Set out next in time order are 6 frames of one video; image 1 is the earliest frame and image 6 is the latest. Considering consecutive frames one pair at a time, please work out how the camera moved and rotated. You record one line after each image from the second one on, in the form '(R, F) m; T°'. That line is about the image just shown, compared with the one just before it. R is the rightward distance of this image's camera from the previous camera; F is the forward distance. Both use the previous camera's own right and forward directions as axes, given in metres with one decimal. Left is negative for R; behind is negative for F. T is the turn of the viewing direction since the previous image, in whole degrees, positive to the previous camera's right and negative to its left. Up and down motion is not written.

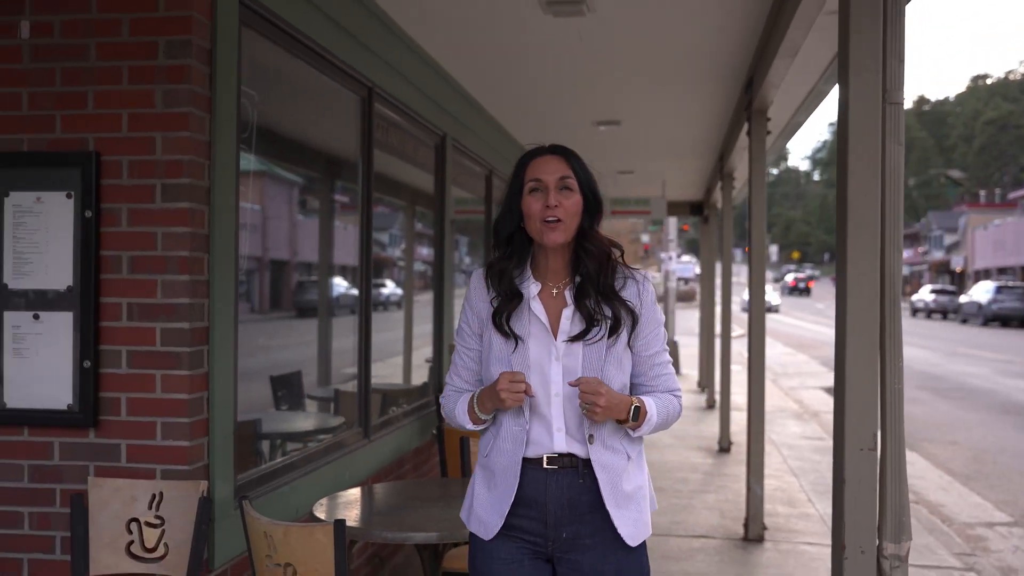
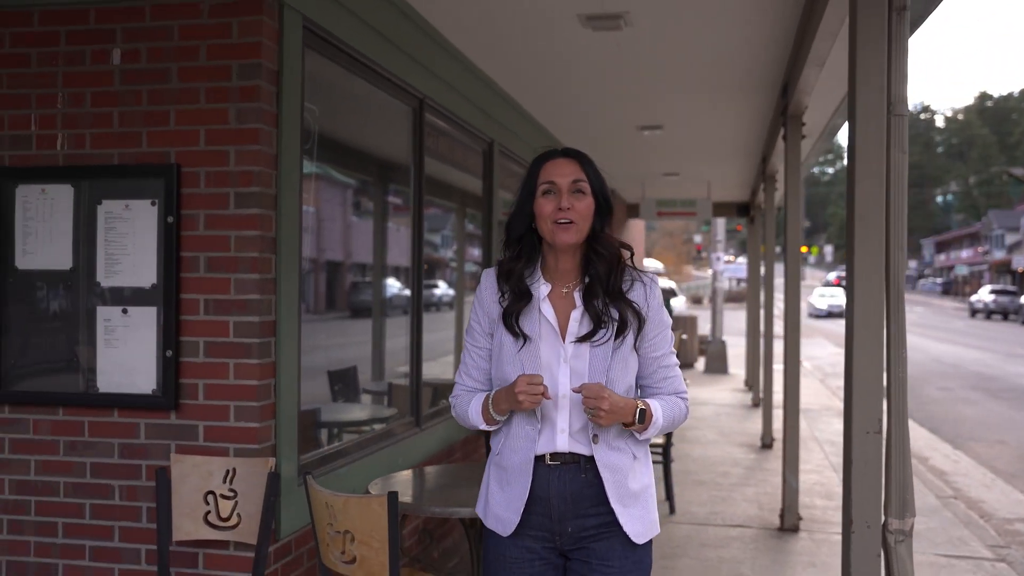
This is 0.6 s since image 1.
(+0.1, -0.3) m; -3°
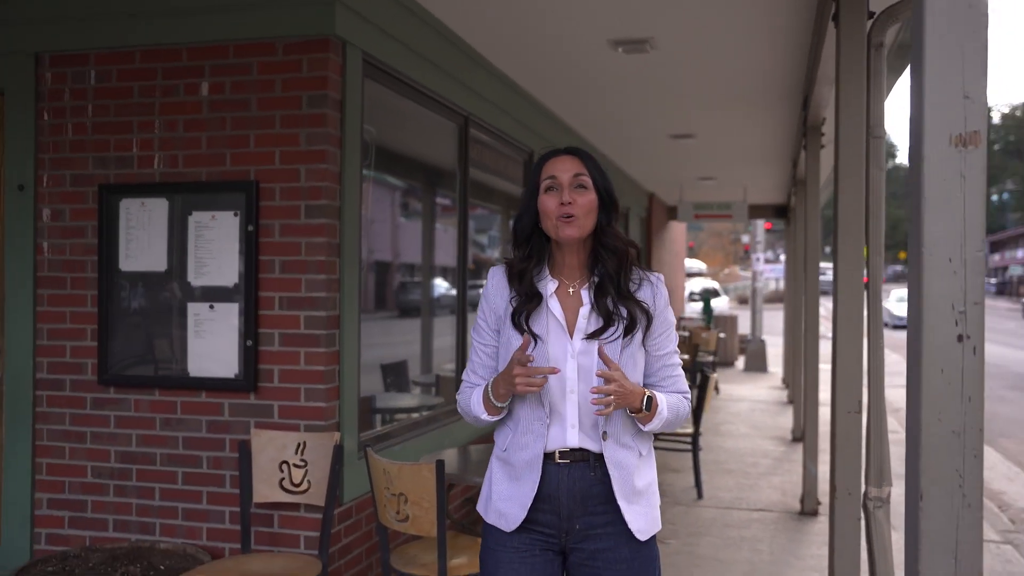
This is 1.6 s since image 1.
(+0.1, -0.5) m; -3°
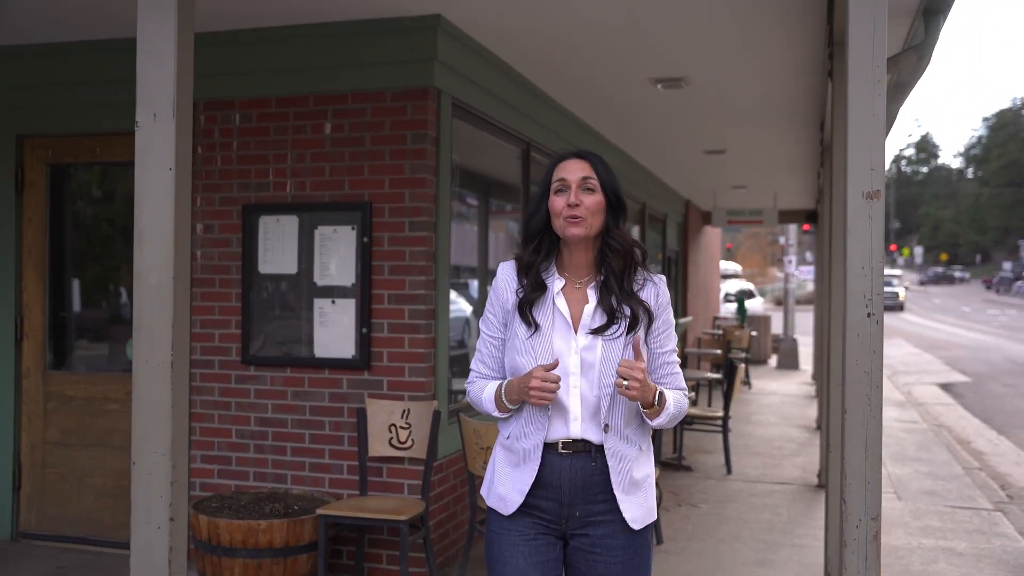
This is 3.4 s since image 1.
(-0.1, -1.0) m; -2°
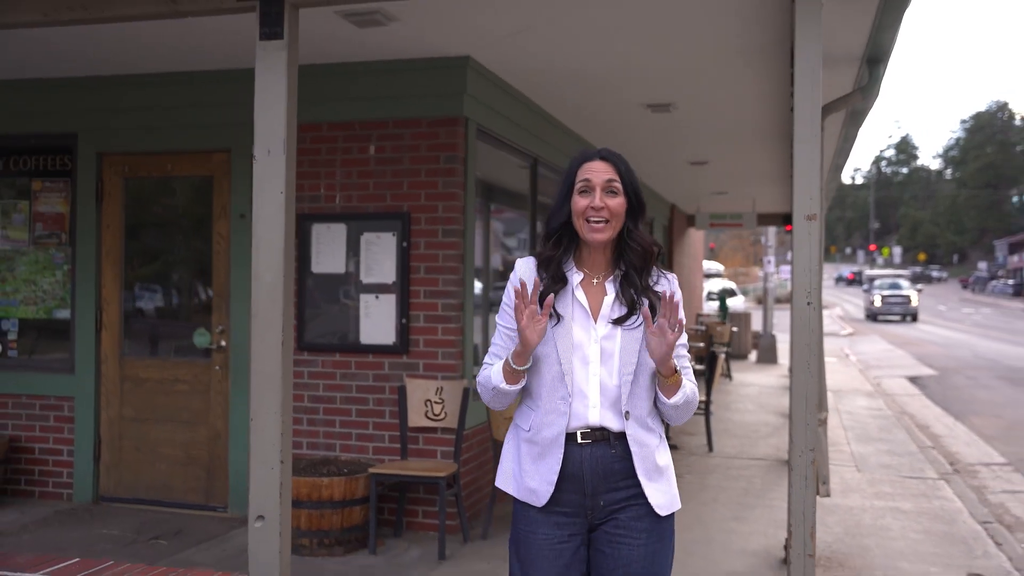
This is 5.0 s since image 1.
(-0.2, -0.9) m; +1°
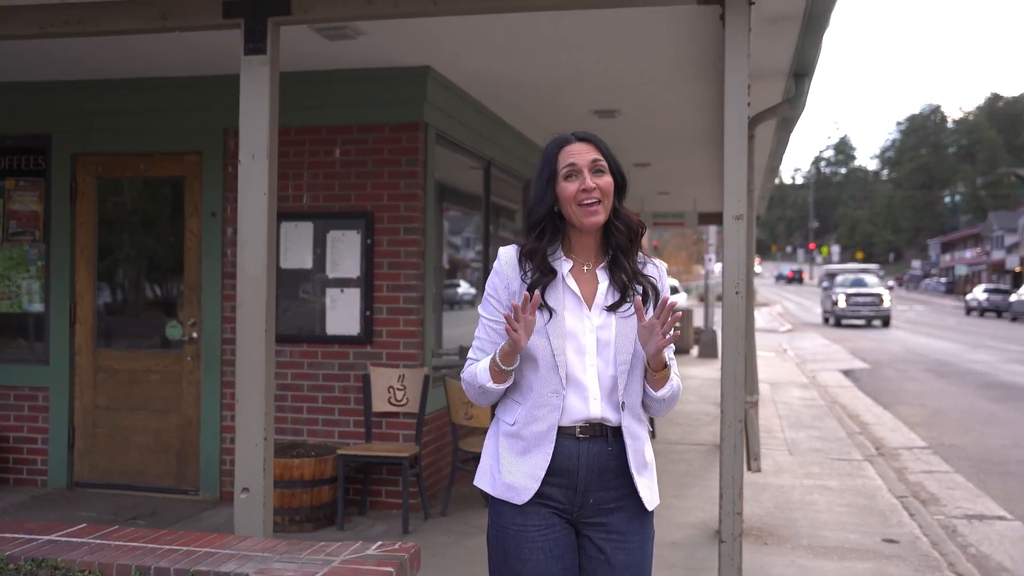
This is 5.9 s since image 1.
(-0.1, -0.4) m; +3°
